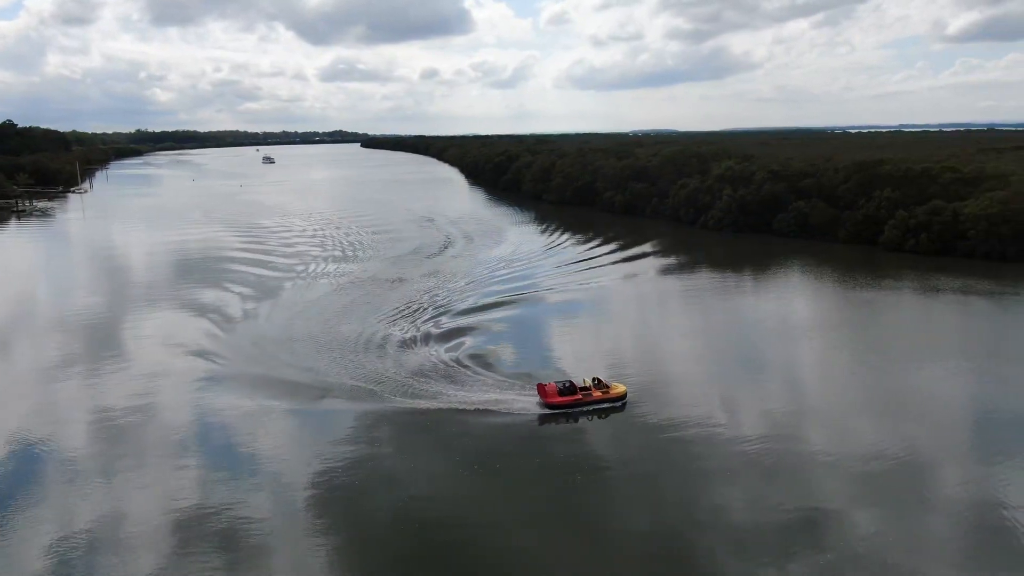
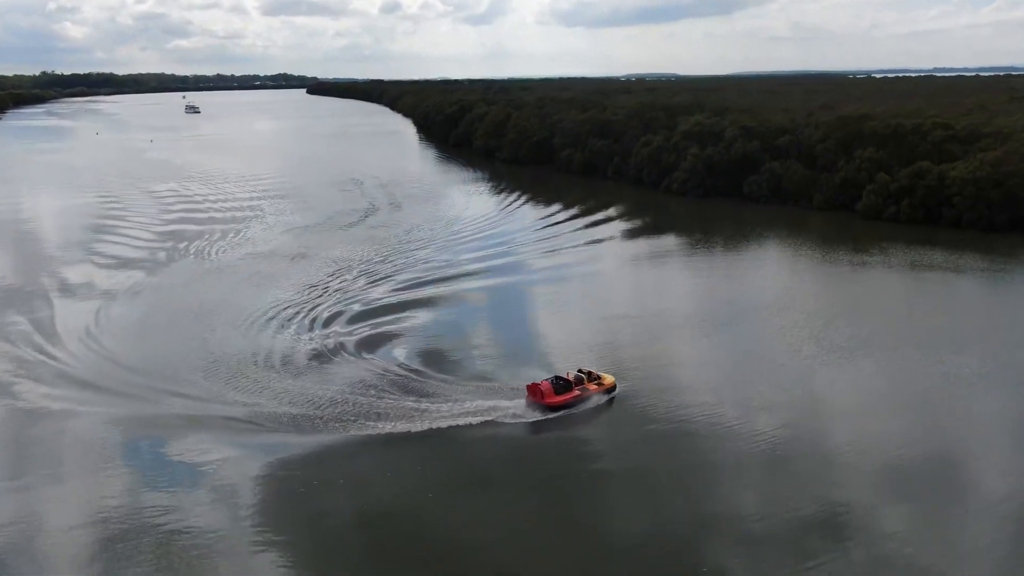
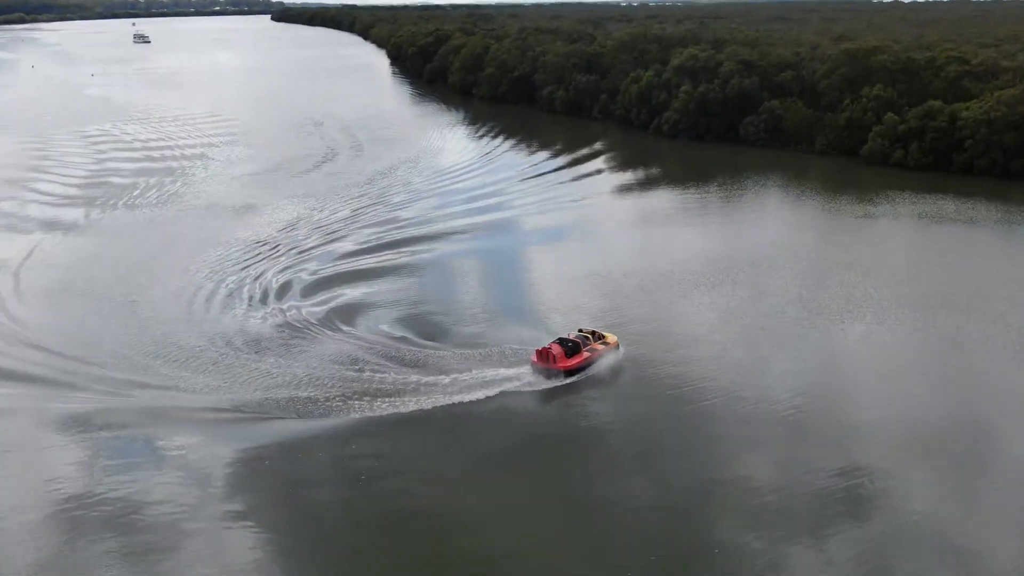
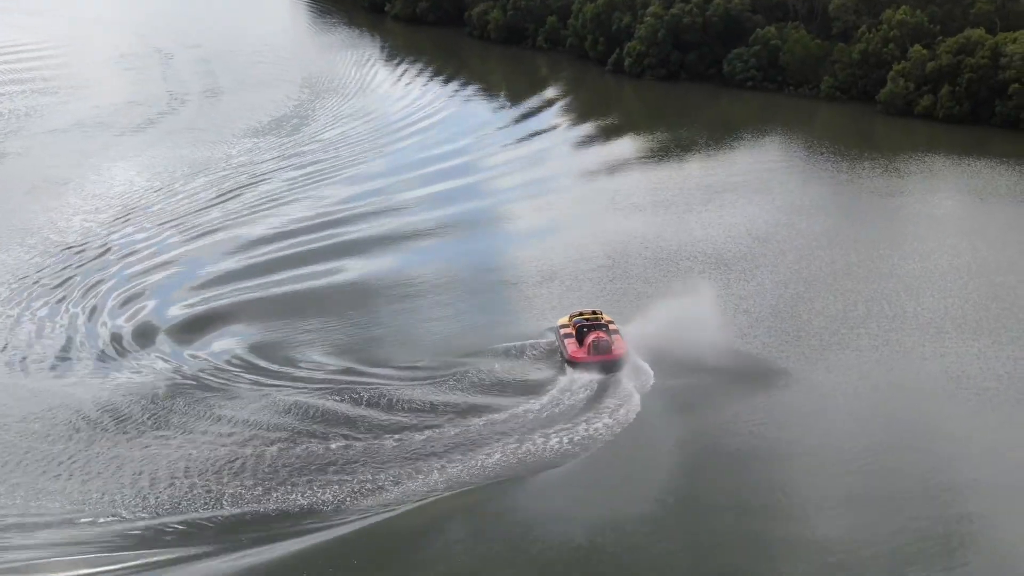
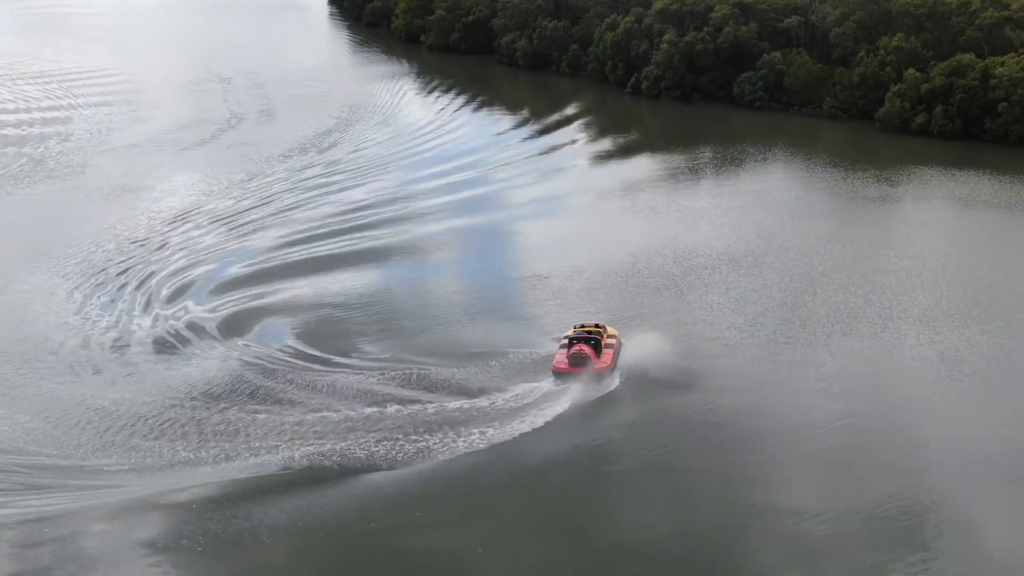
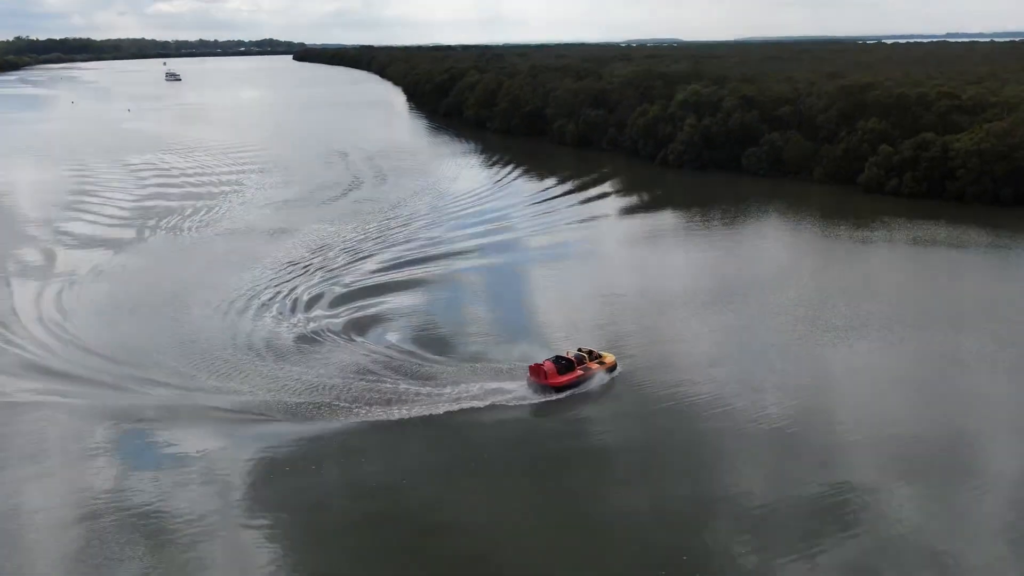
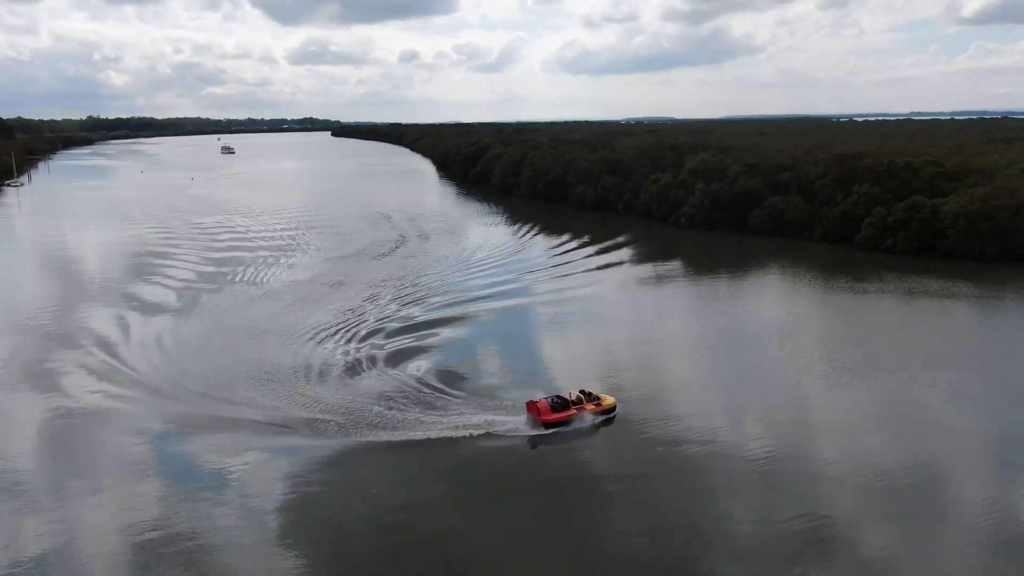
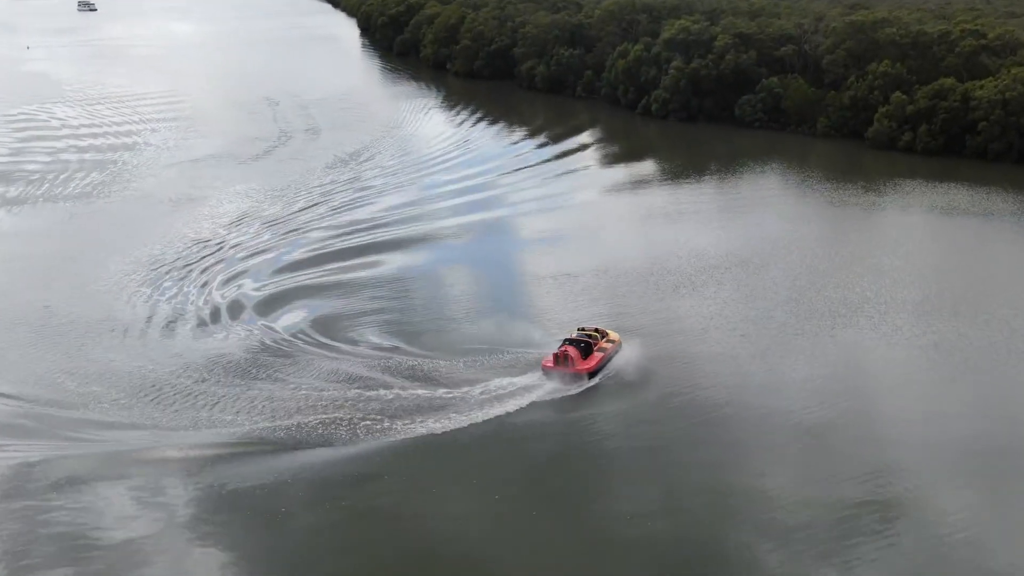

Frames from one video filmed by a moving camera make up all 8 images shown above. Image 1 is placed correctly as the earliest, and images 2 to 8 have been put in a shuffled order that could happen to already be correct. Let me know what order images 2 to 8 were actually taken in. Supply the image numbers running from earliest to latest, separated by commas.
7, 2, 6, 3, 8, 5, 4
